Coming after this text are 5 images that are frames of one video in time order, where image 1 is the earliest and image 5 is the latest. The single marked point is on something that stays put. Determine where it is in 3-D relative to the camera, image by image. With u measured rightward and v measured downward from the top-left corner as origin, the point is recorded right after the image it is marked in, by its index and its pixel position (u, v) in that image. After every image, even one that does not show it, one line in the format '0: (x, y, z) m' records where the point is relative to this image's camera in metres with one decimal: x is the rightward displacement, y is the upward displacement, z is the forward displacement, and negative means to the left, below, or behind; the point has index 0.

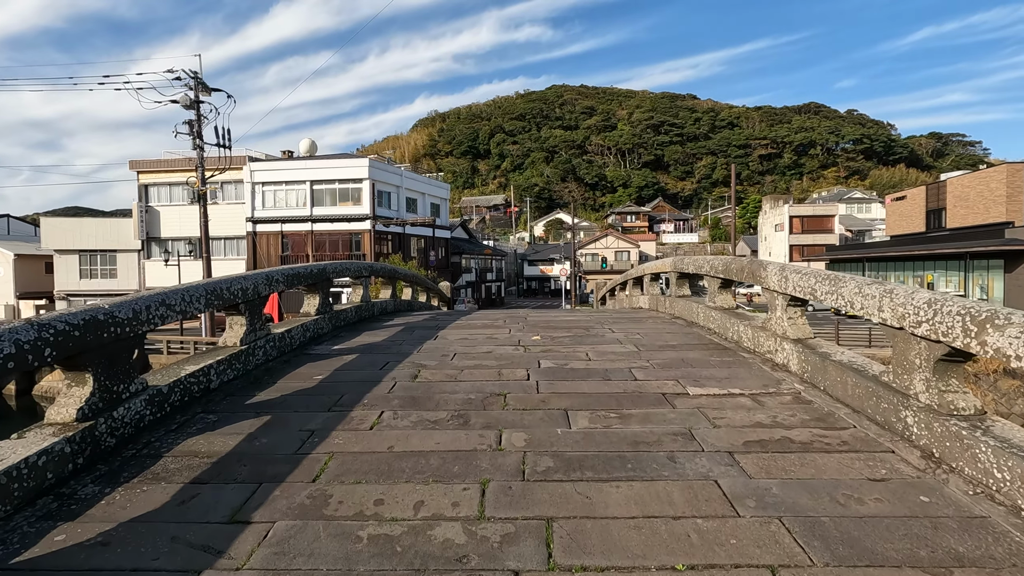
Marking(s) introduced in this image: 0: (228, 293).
0: (-2.0, 0.0, +3.8) m
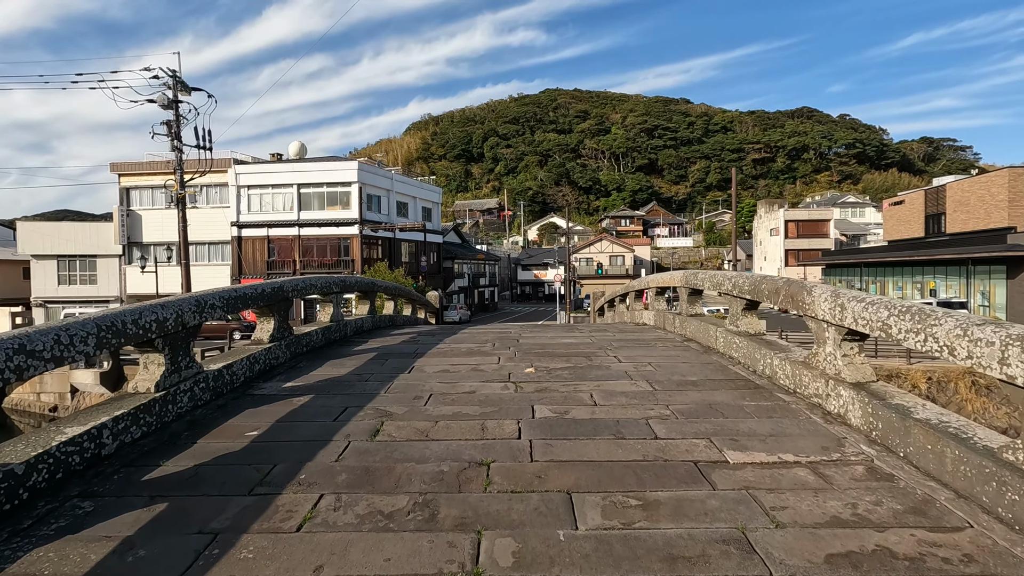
0: (-2.1, -0.2, +3.0) m
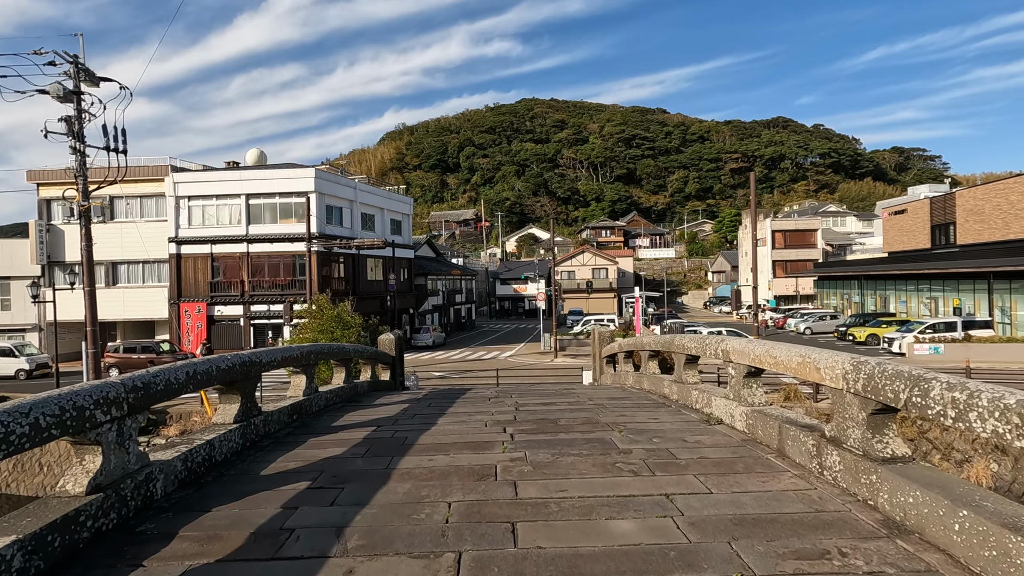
0: (-2.0, -0.8, -0.4) m
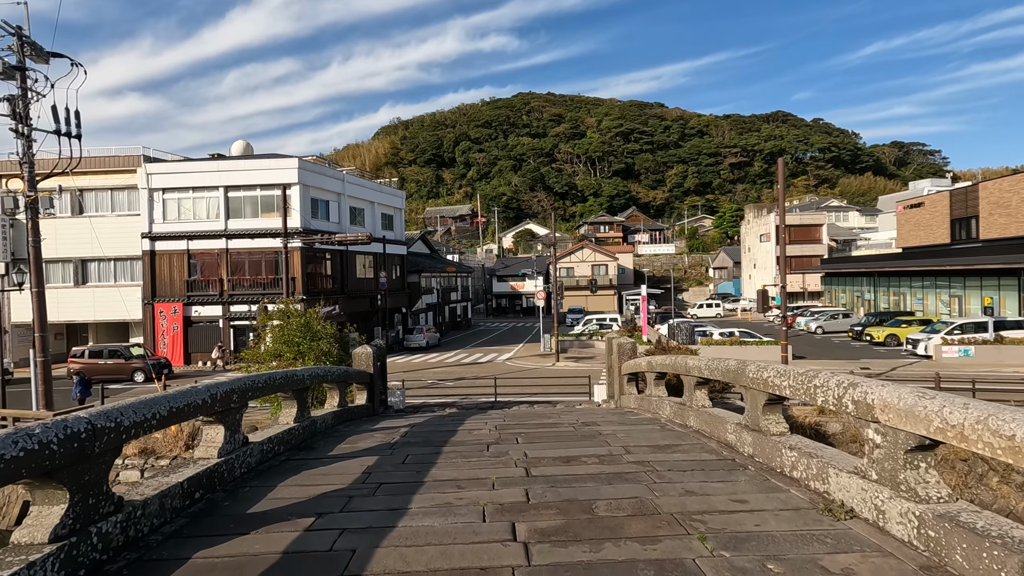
0: (-1.9, -0.9, -2.1) m
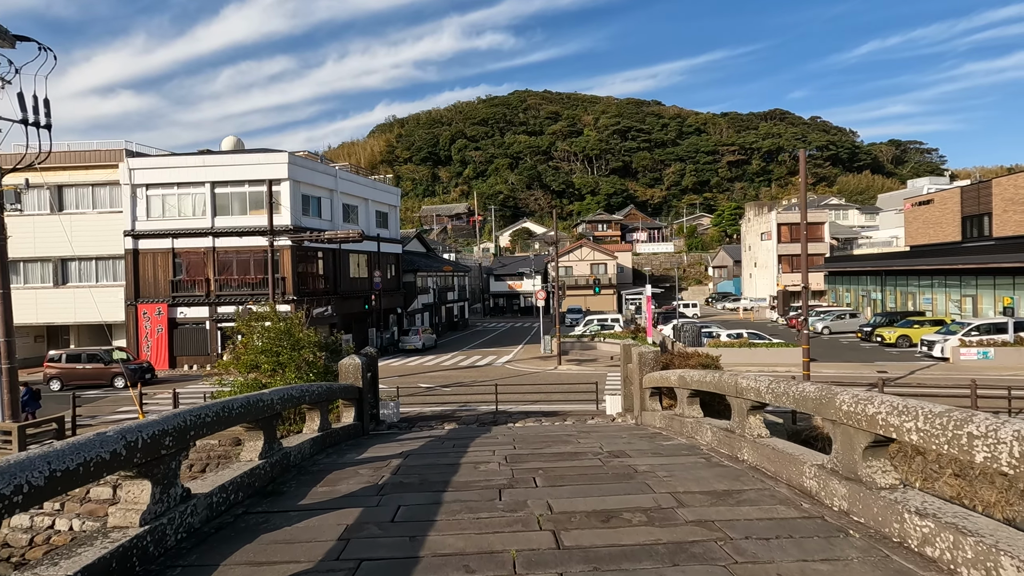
0: (-1.7, -1.0, -3.1) m
